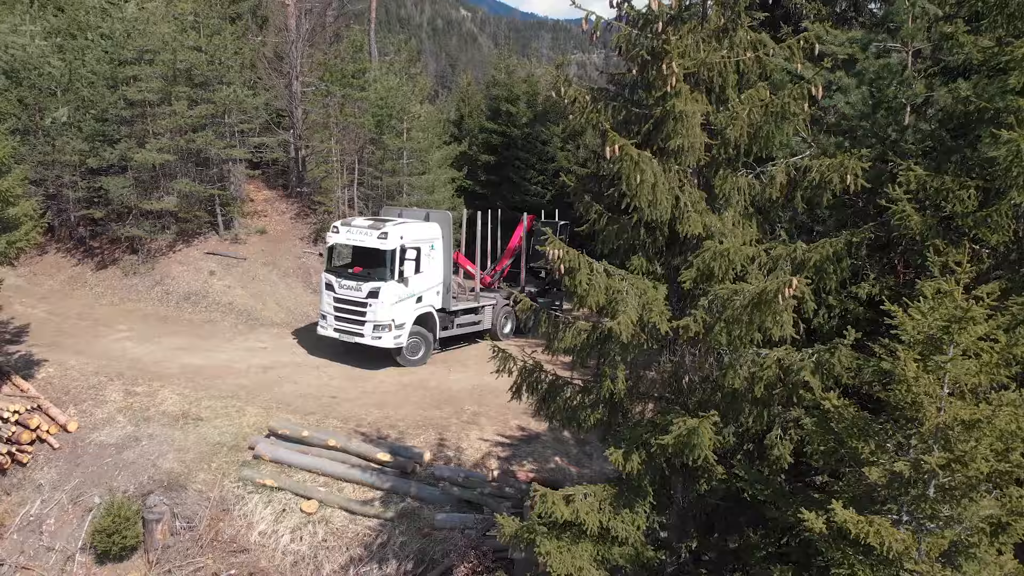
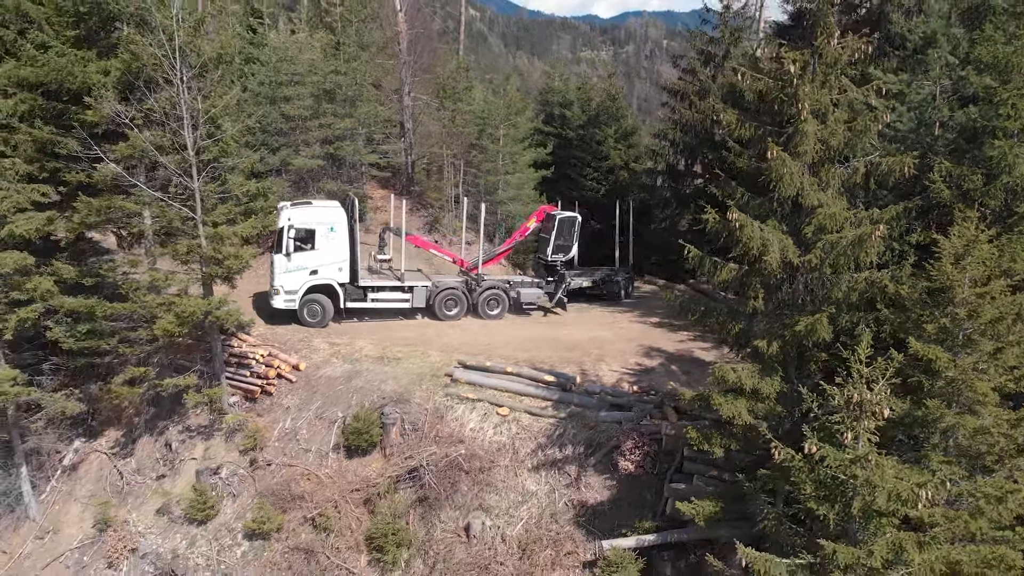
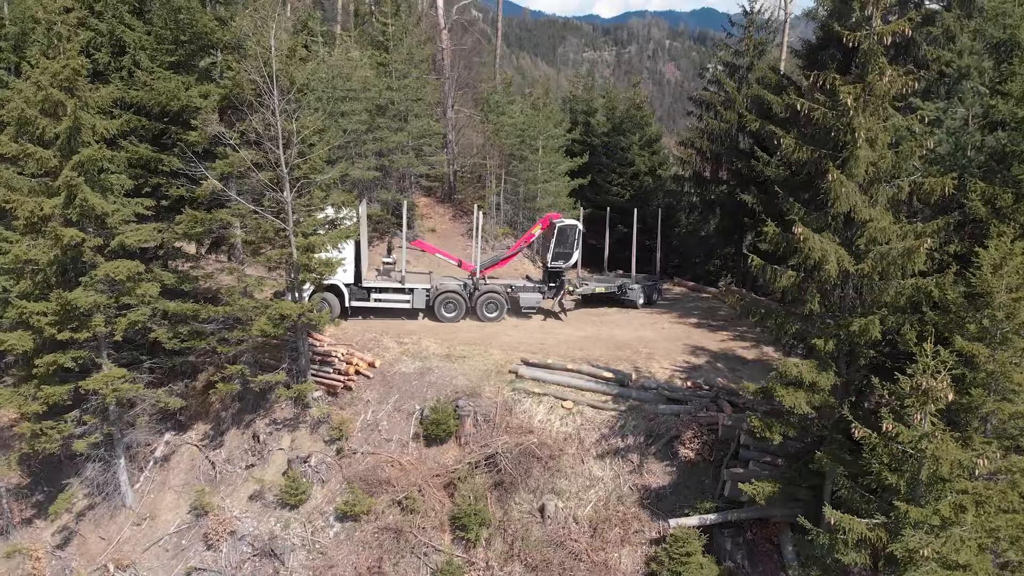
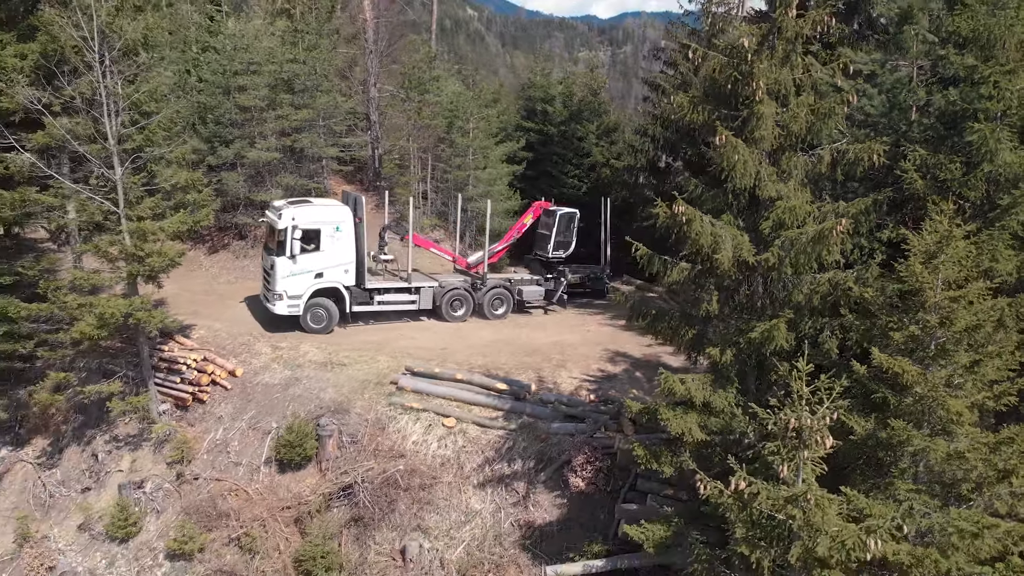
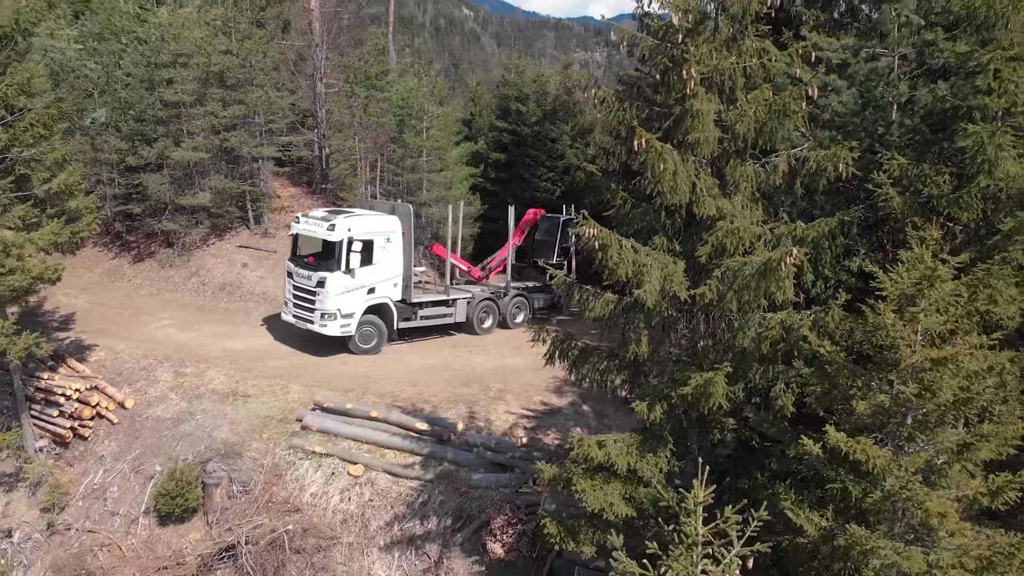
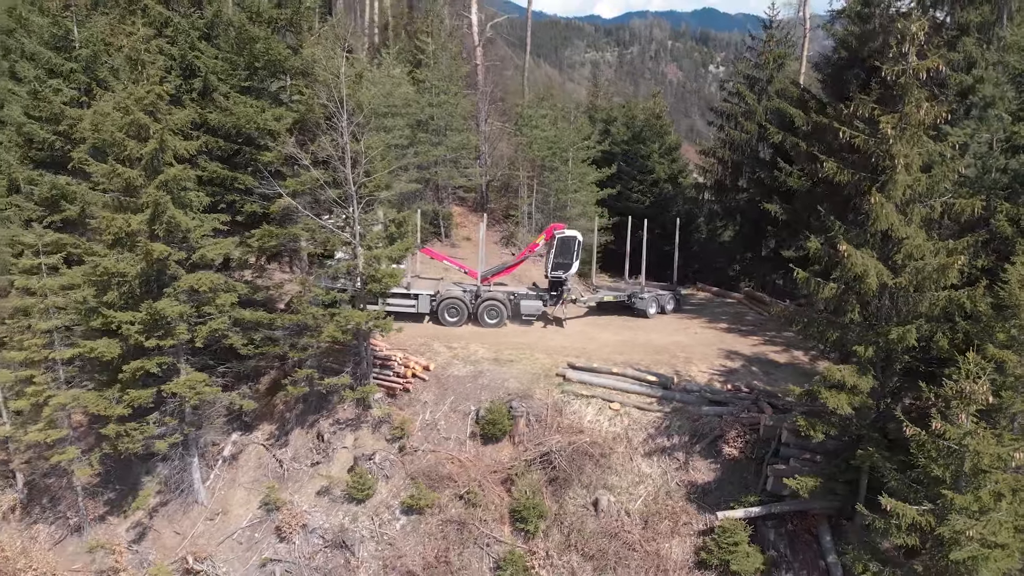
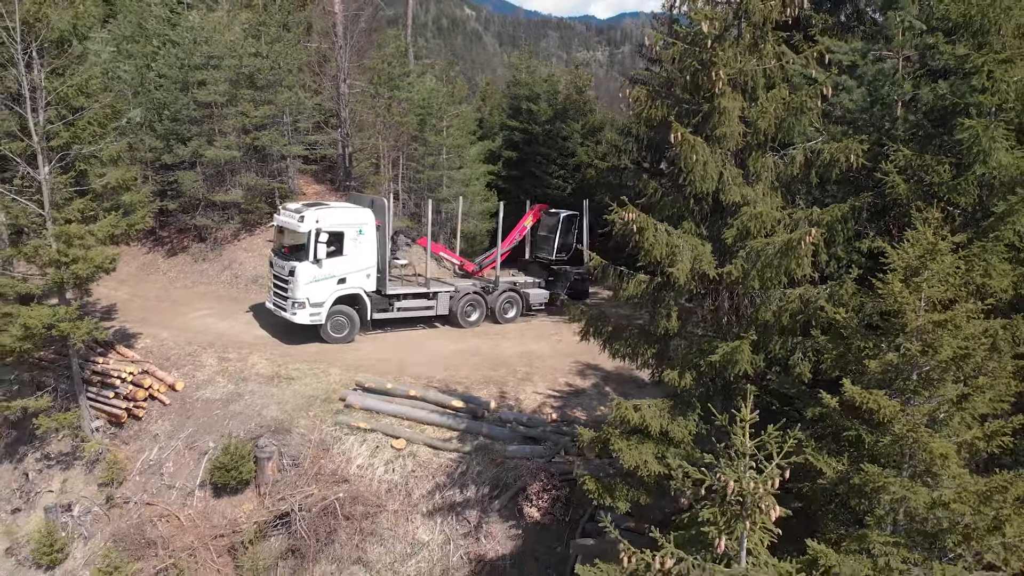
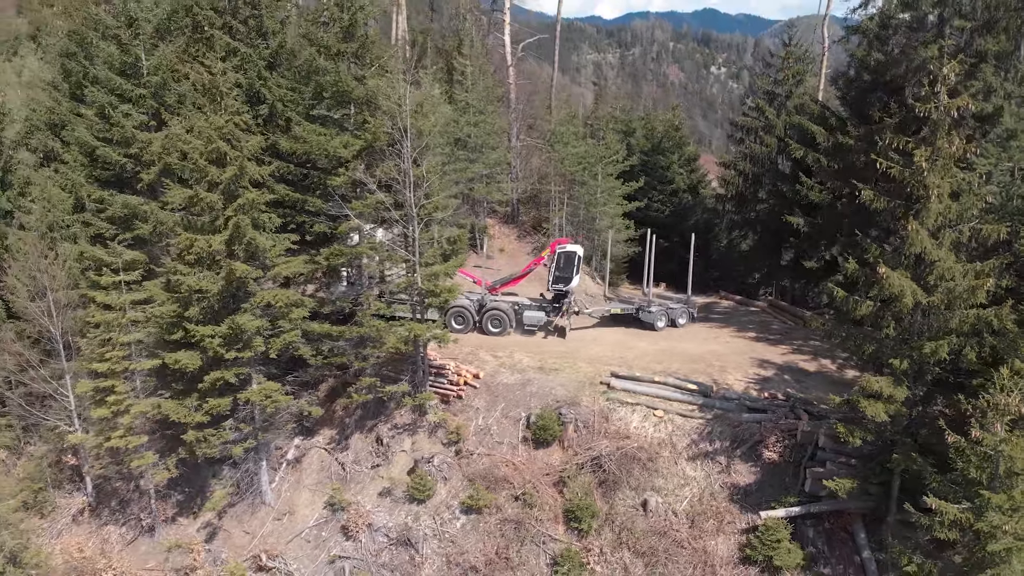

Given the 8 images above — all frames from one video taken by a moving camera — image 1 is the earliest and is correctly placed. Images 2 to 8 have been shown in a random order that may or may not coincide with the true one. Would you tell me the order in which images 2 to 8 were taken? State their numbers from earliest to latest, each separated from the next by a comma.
5, 7, 4, 2, 3, 6, 8
